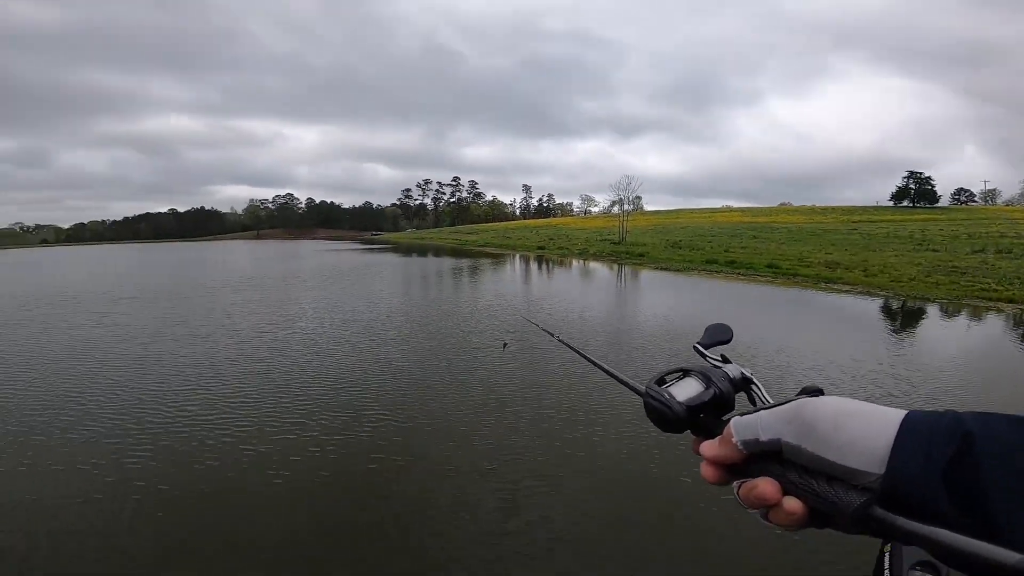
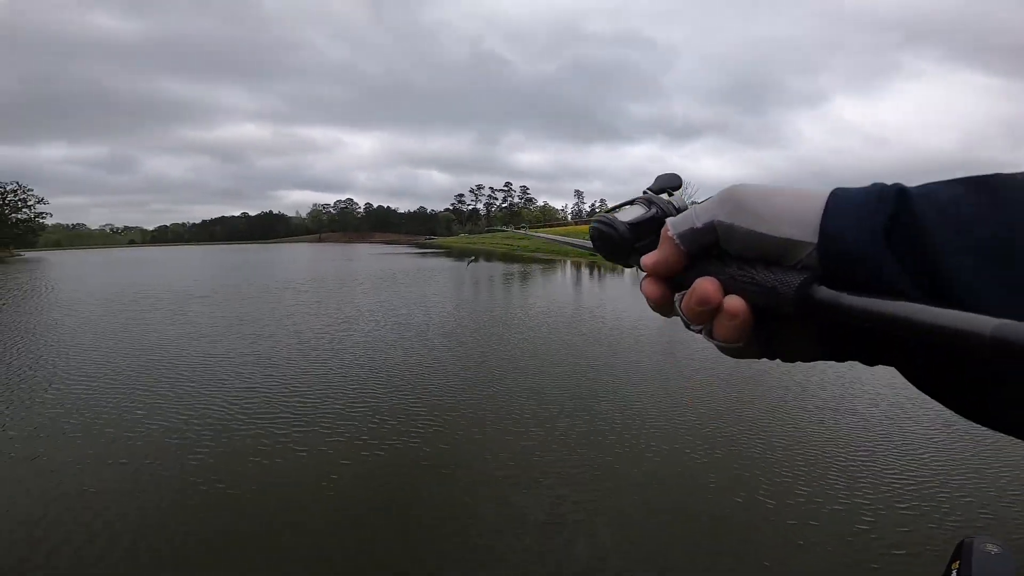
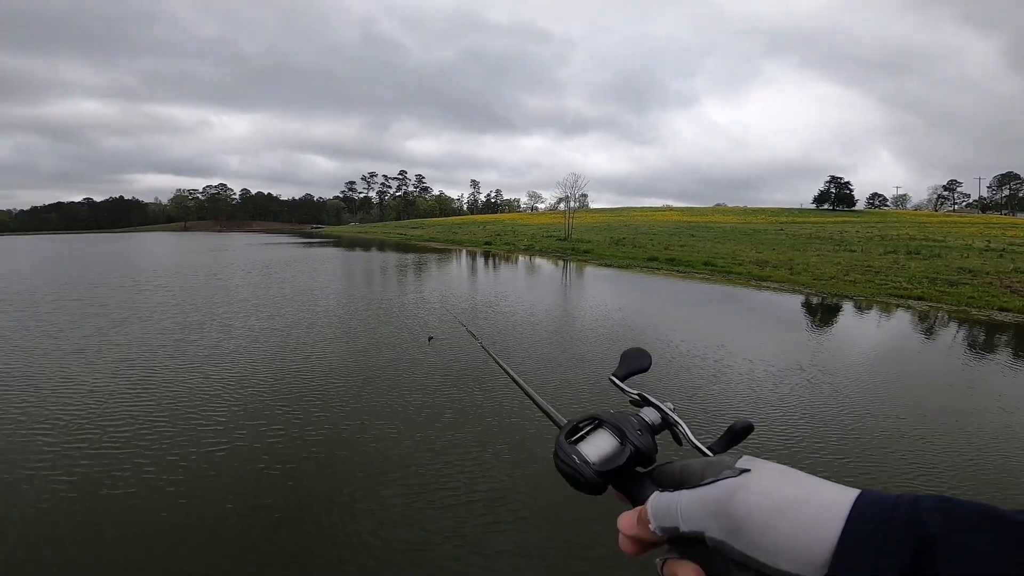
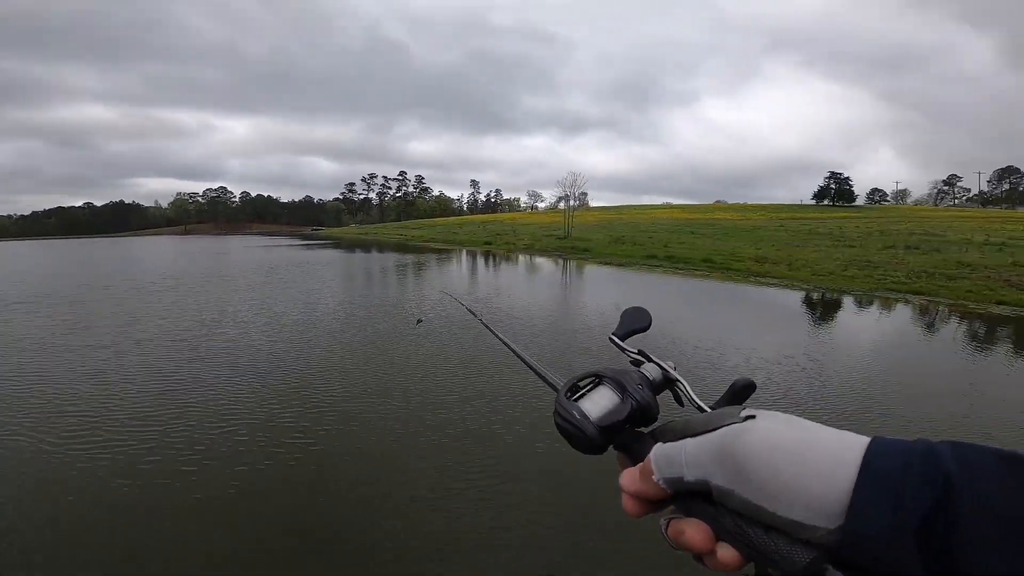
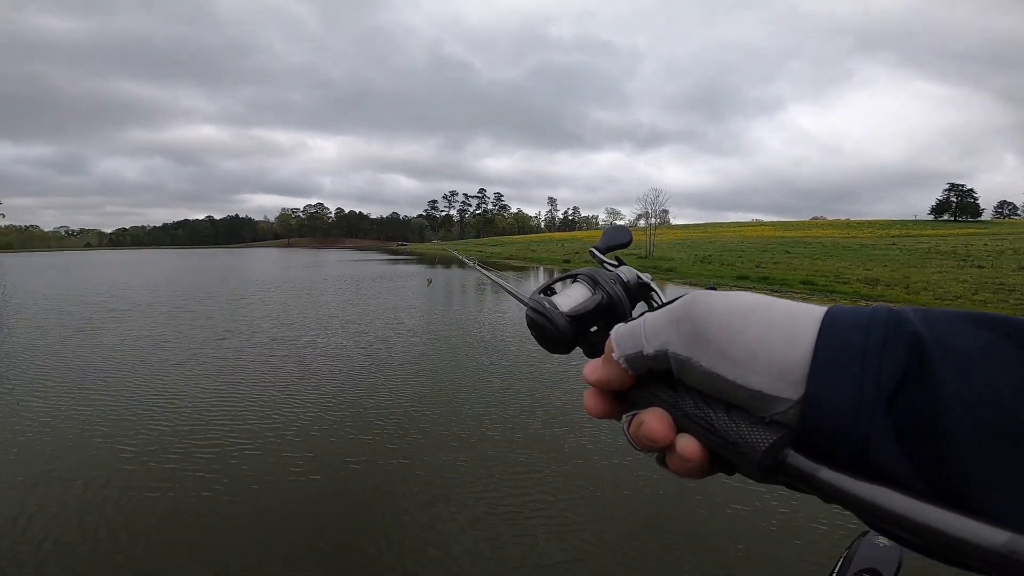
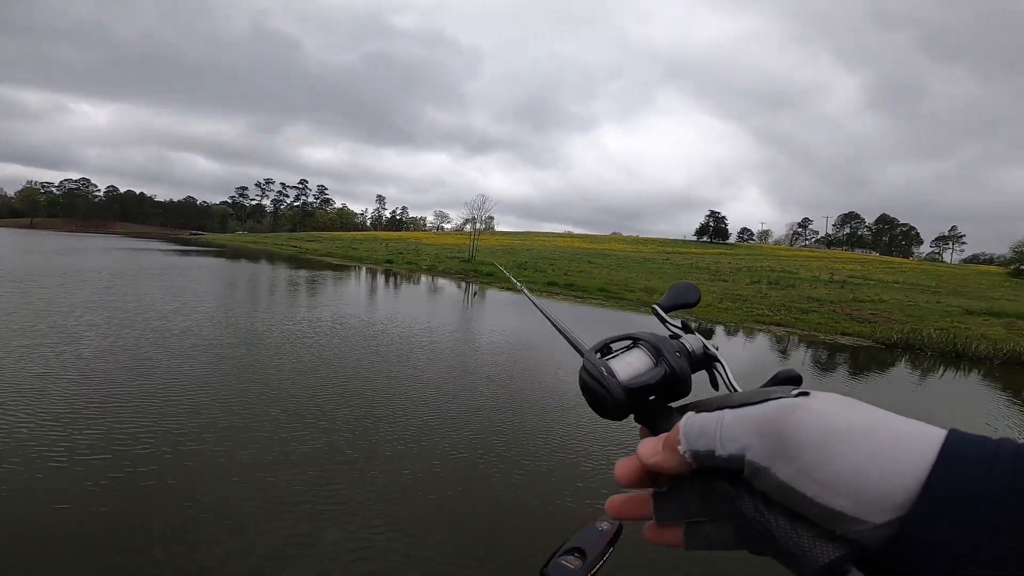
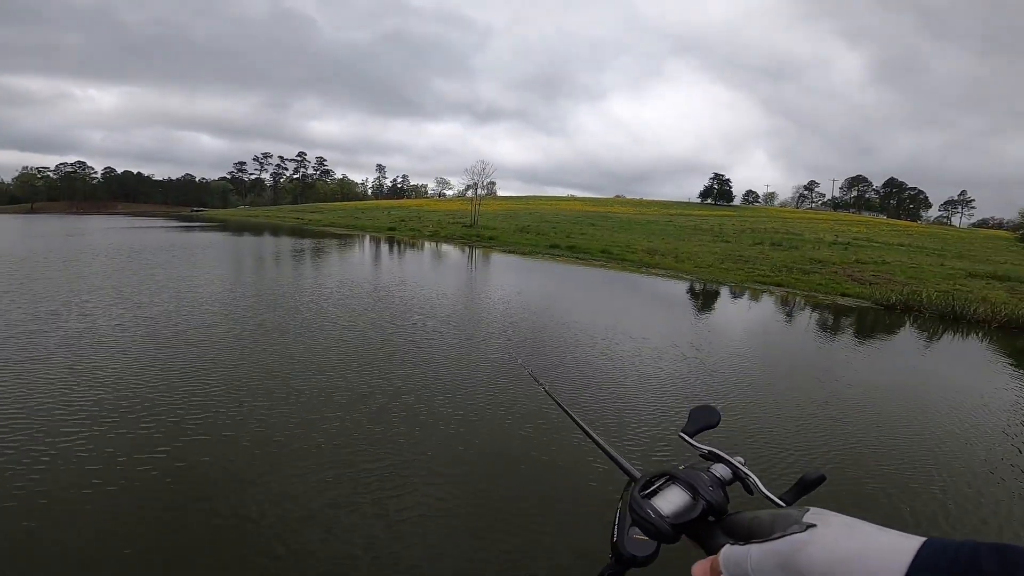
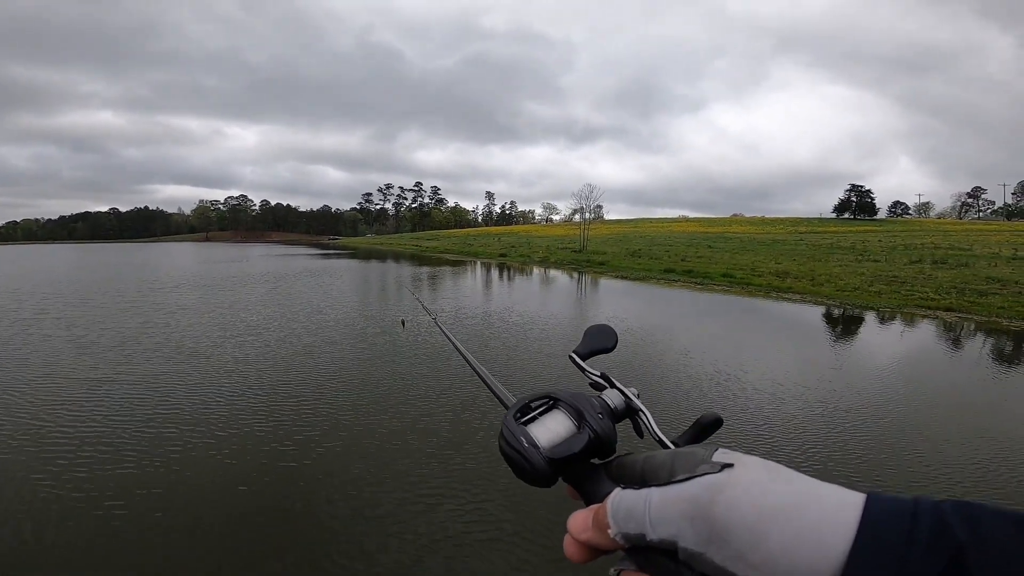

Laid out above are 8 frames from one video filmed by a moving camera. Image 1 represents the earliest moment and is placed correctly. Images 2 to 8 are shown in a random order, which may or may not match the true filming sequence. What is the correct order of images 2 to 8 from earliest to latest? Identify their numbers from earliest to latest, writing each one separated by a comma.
2, 4, 7, 3, 5, 8, 6
